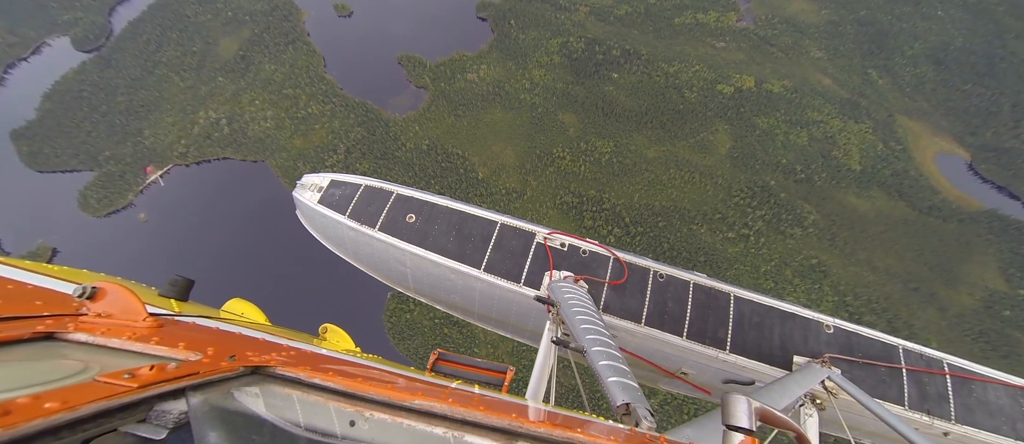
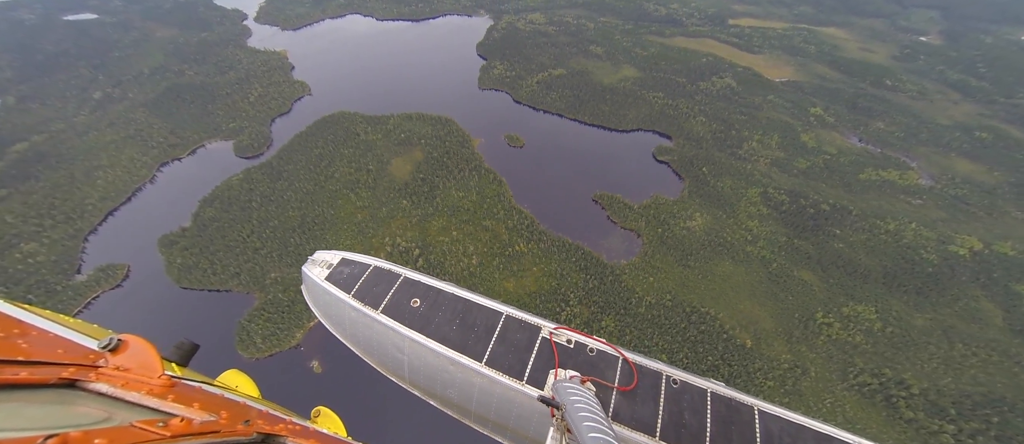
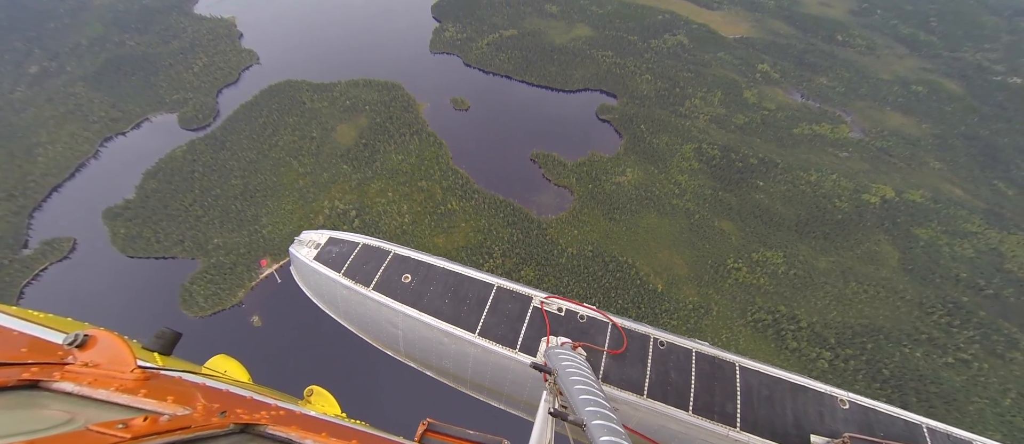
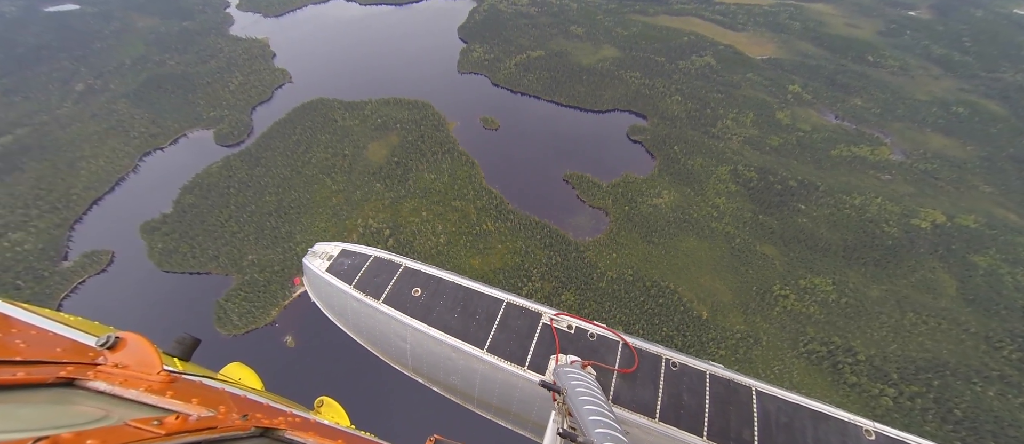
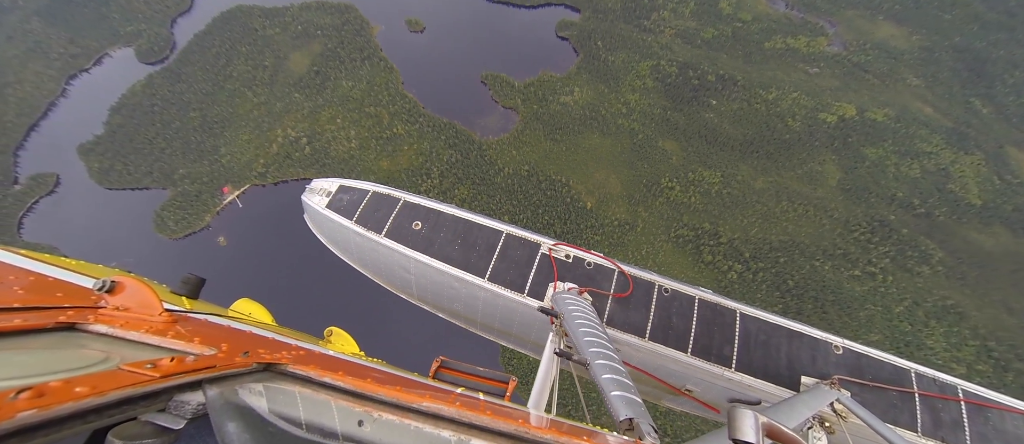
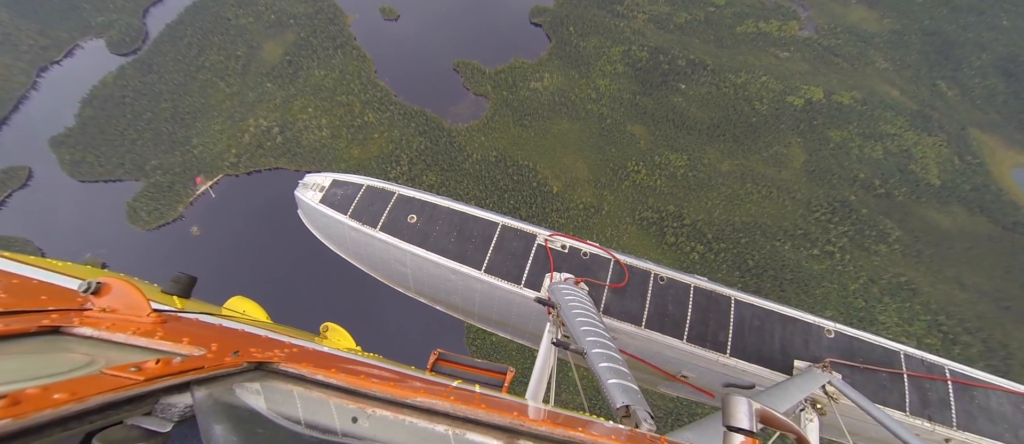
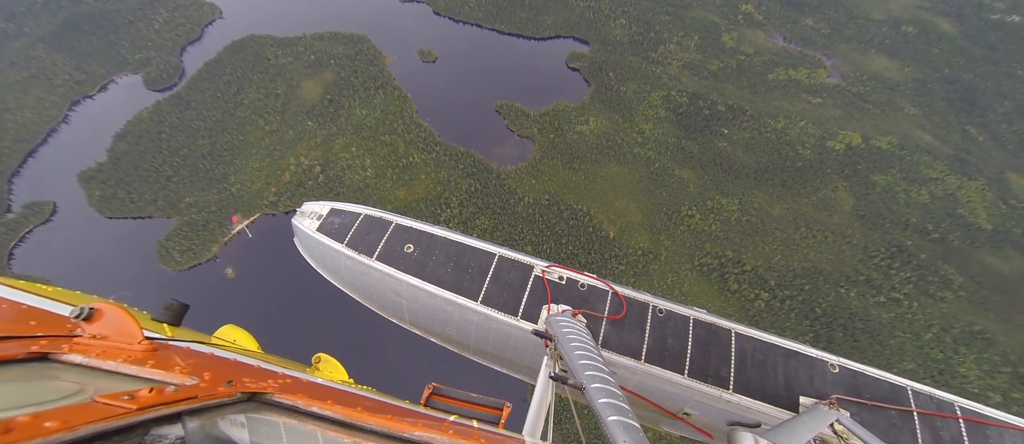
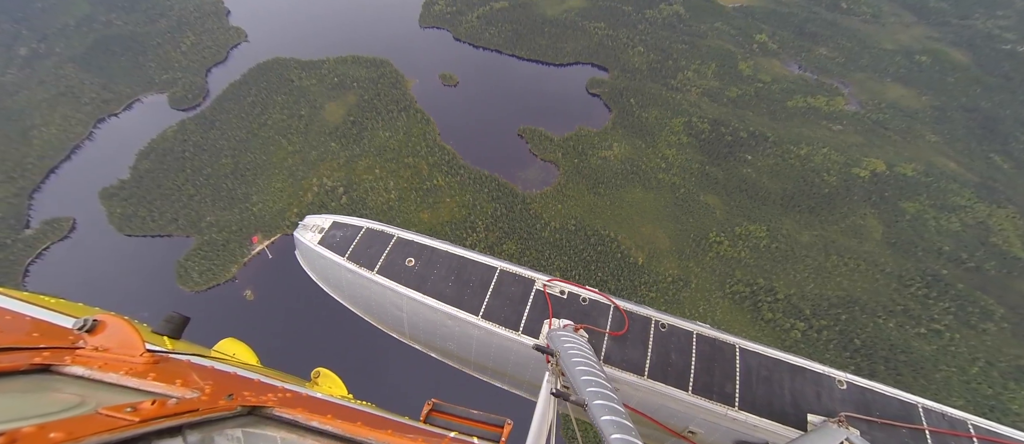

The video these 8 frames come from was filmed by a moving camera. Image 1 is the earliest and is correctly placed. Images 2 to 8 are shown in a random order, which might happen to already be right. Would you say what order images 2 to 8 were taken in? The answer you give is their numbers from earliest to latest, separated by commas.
6, 5, 7, 8, 3, 4, 2
